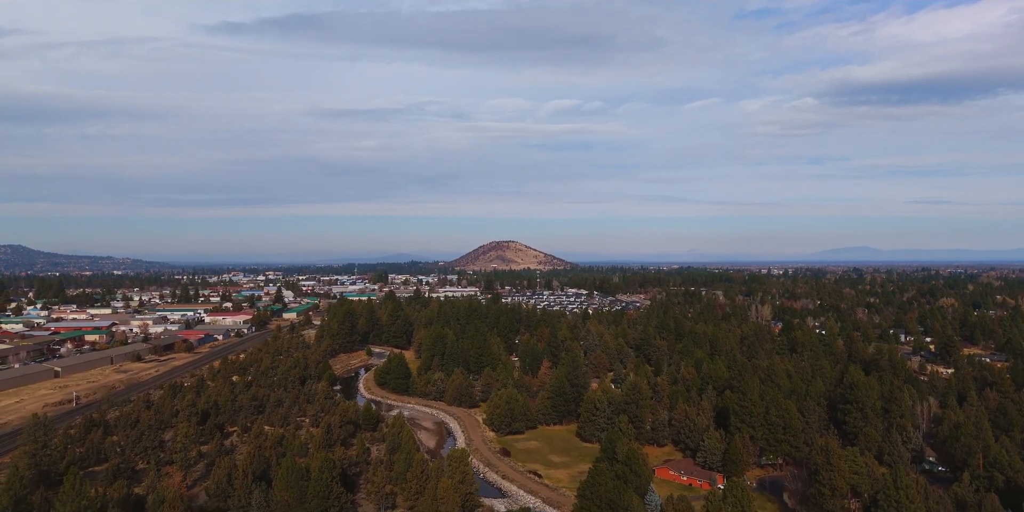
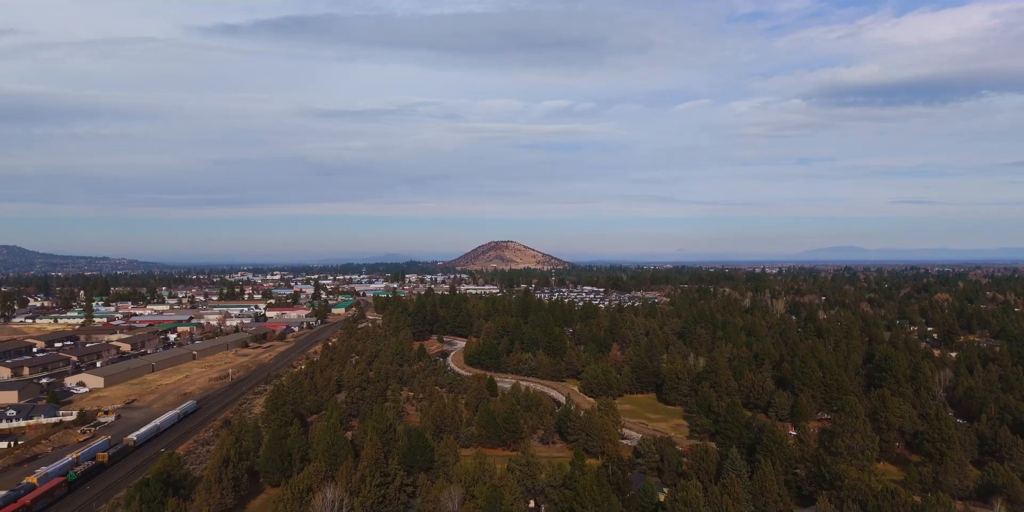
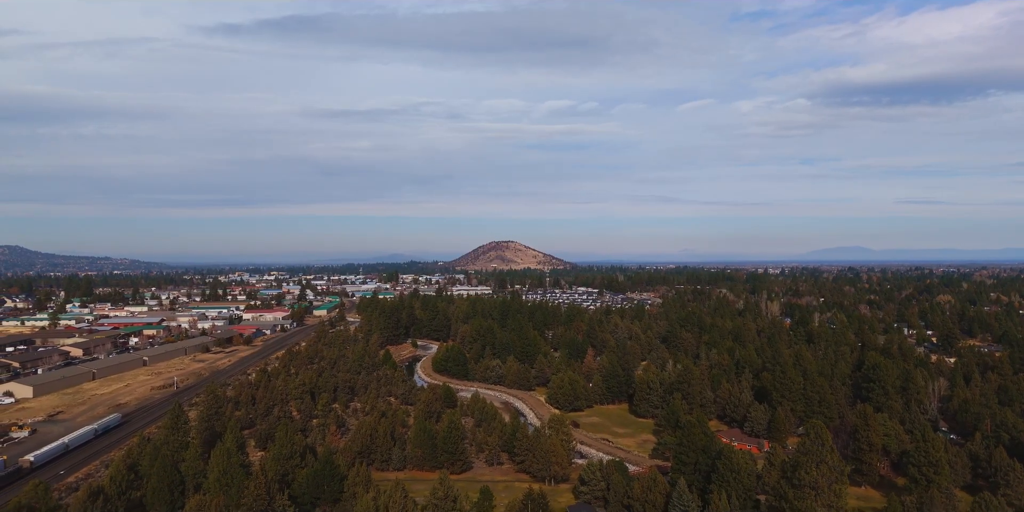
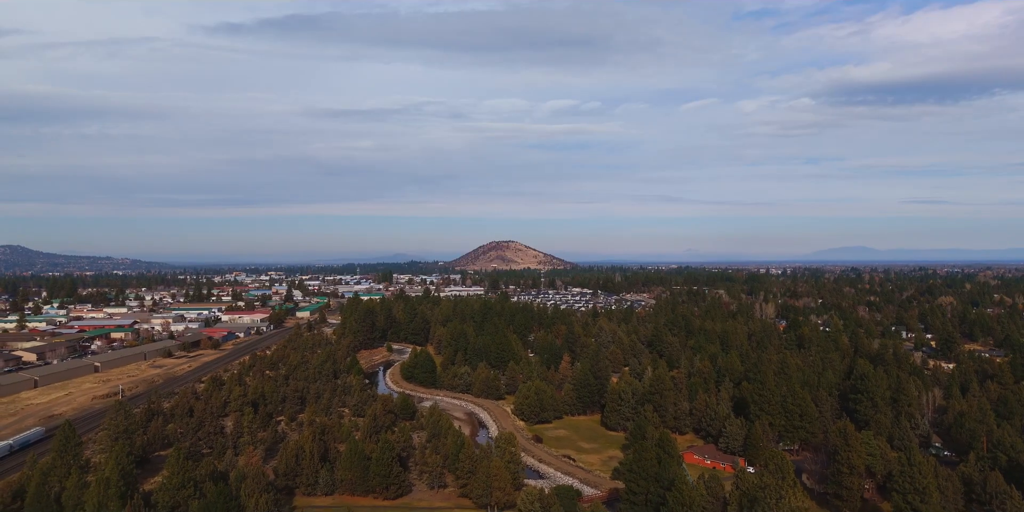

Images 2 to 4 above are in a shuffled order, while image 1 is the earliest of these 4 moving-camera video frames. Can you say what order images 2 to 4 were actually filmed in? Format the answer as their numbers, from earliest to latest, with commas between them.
4, 3, 2
